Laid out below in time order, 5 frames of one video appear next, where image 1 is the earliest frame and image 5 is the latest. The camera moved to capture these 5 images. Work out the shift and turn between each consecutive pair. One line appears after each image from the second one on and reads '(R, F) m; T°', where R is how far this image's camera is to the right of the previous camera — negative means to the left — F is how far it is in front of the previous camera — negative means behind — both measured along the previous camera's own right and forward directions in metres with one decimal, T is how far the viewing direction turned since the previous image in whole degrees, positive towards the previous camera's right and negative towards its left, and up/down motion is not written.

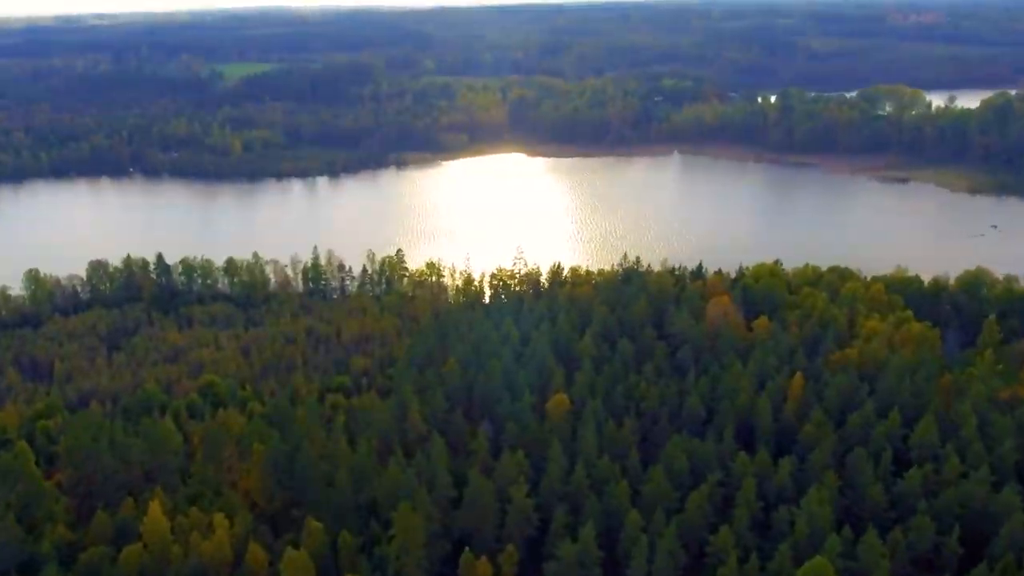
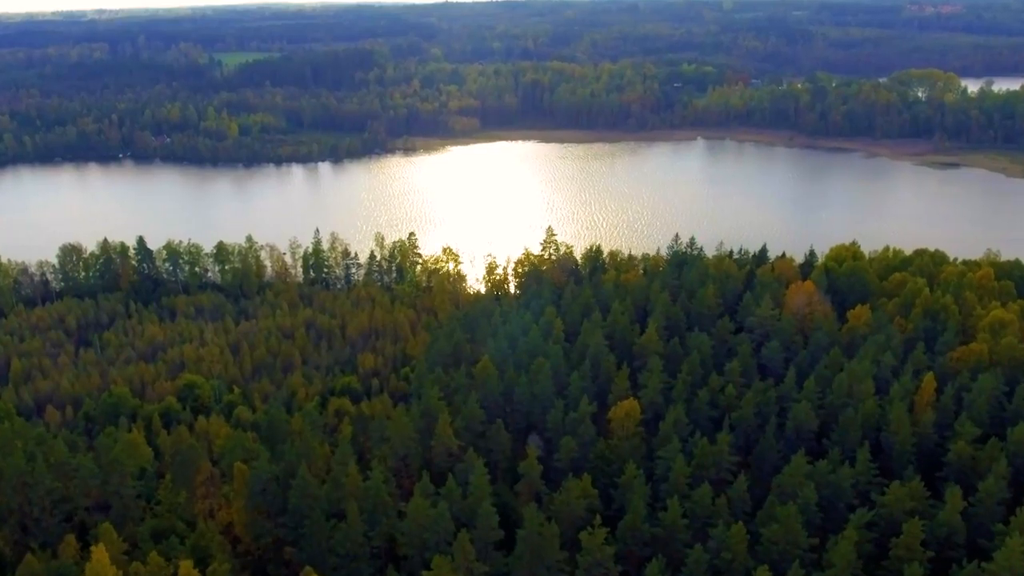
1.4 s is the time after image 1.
(-0.9, +6.6) m; 0°
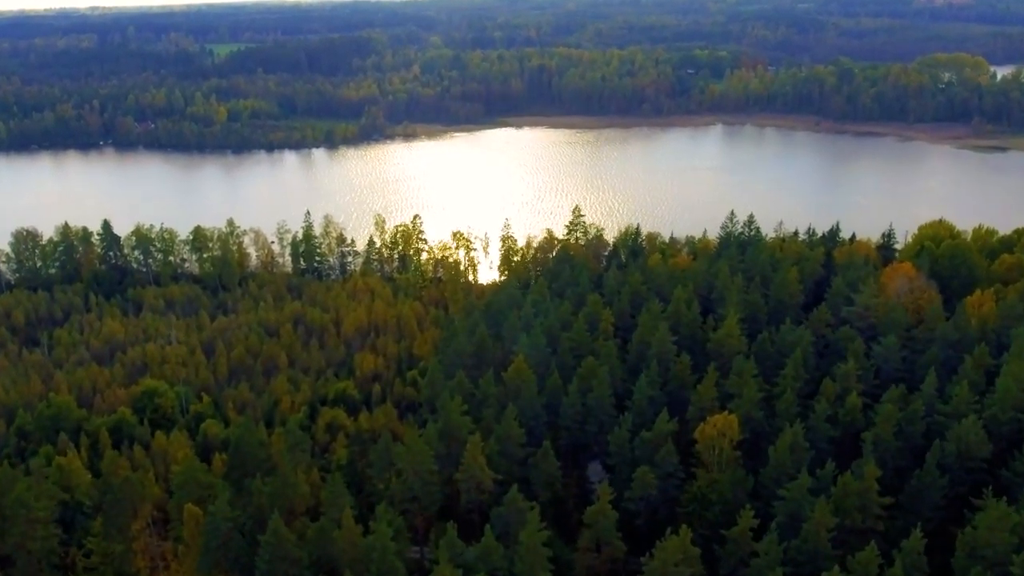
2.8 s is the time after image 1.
(-0.7, +6.2) m; 0°
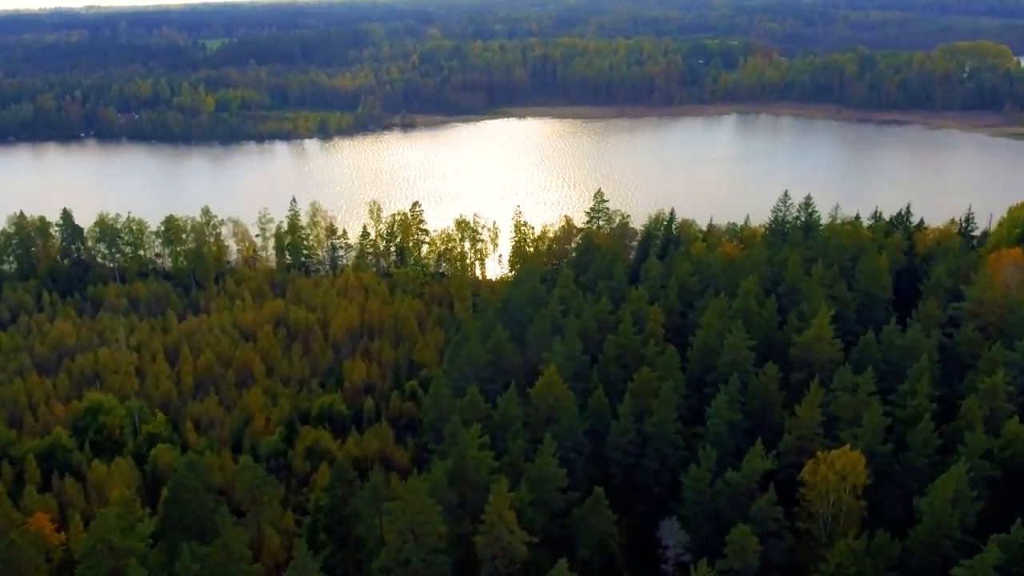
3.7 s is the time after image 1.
(-0.4, +4.9) m; 0°
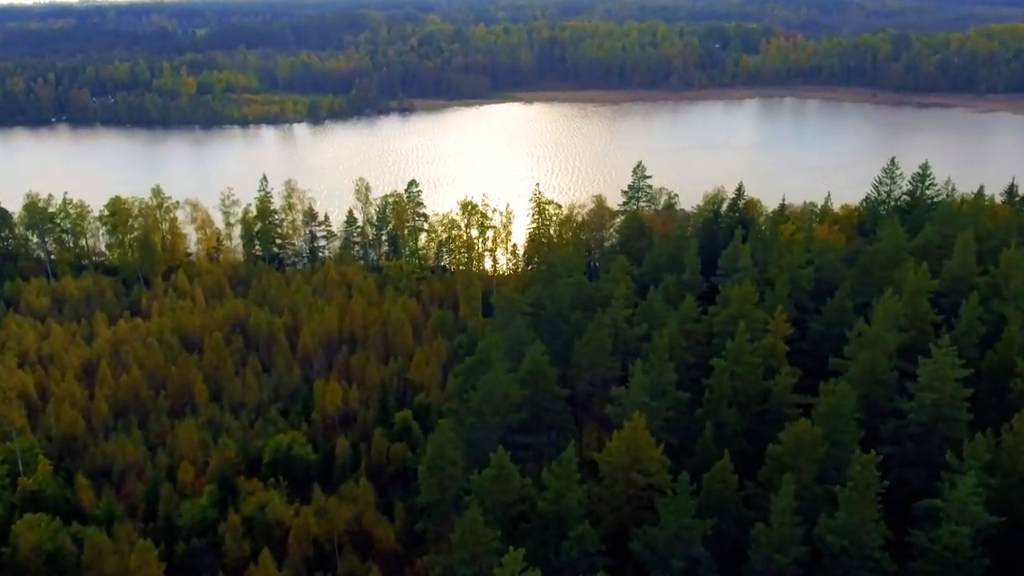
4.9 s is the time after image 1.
(-0.4, +6.7) m; 0°
